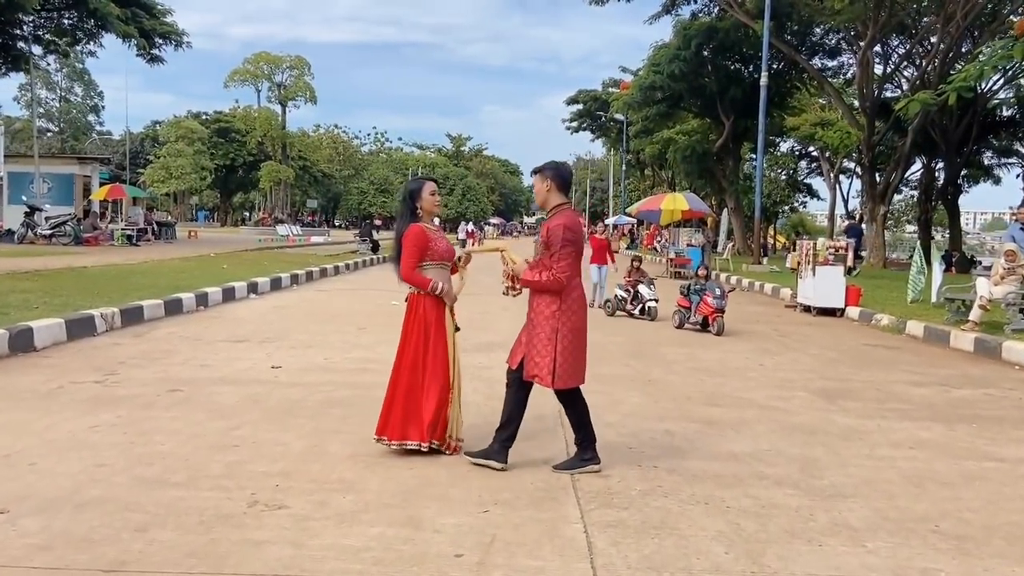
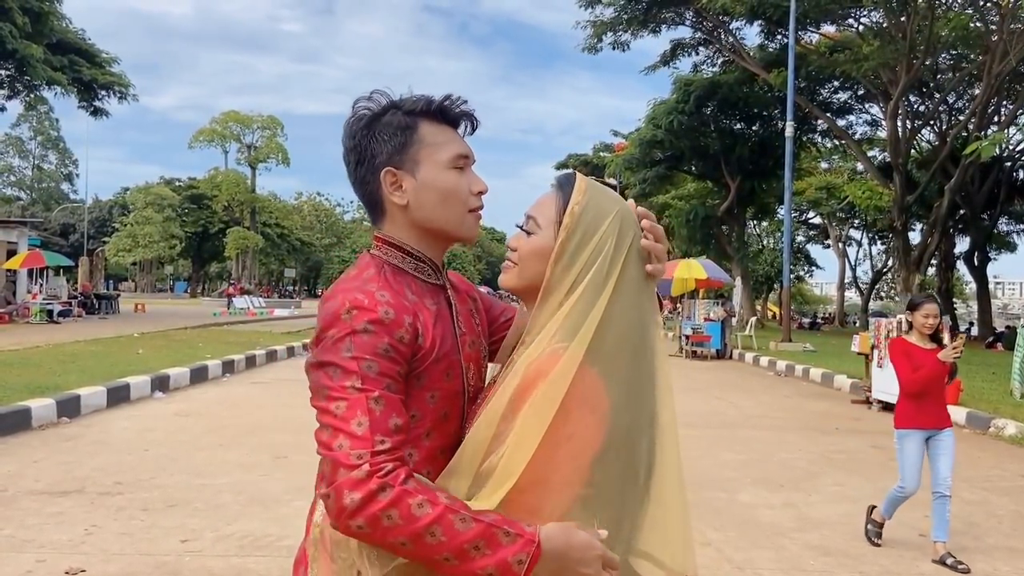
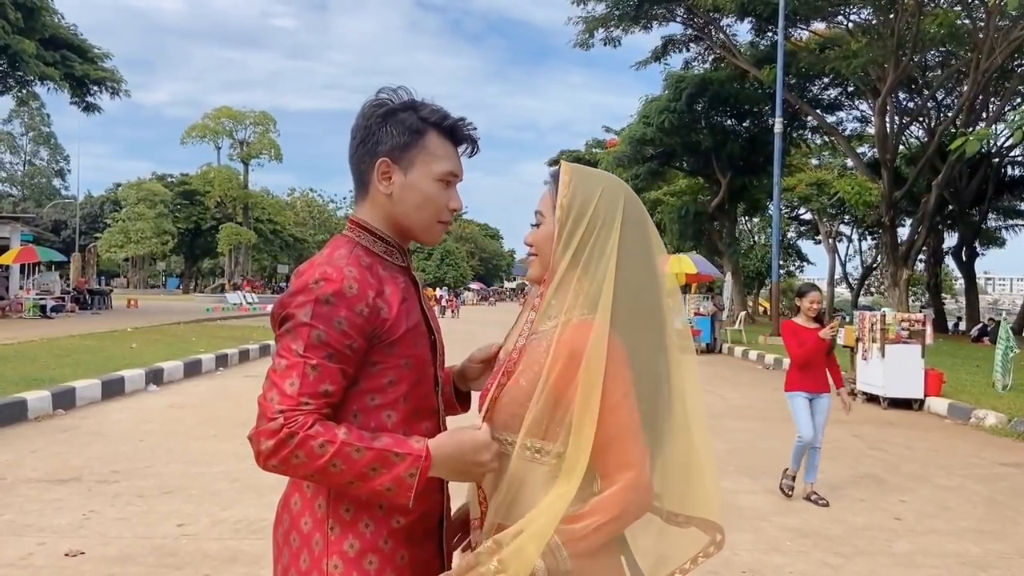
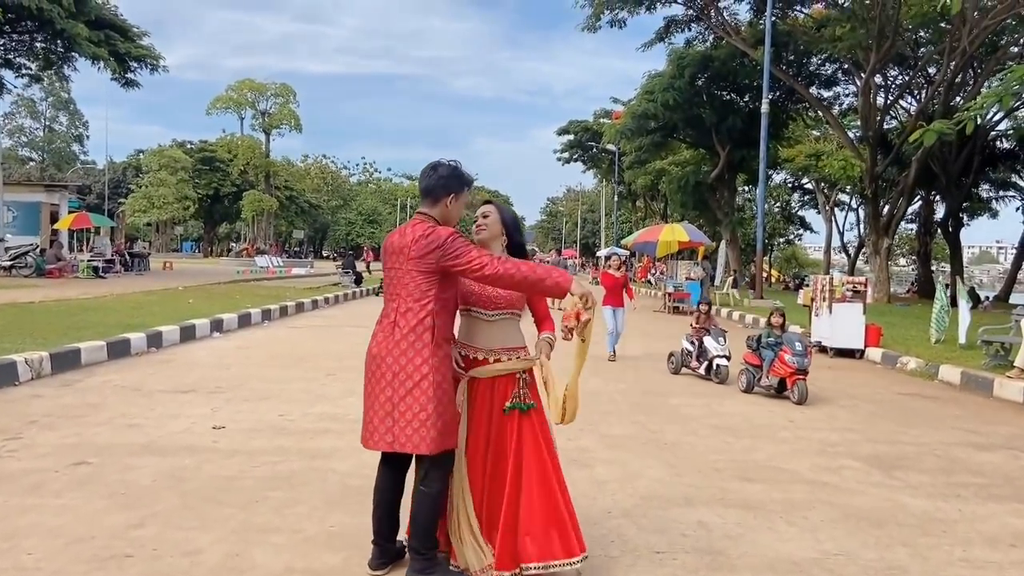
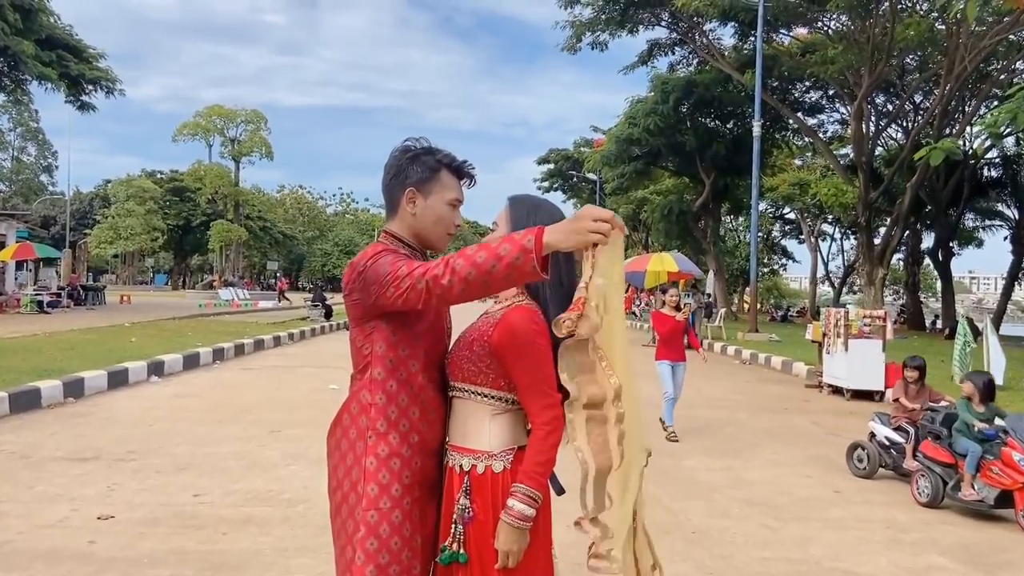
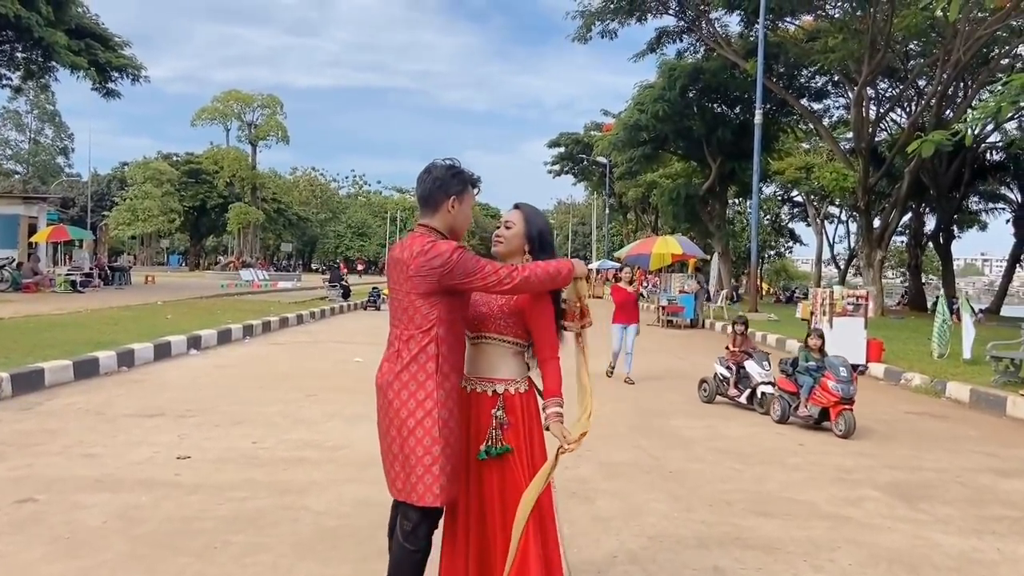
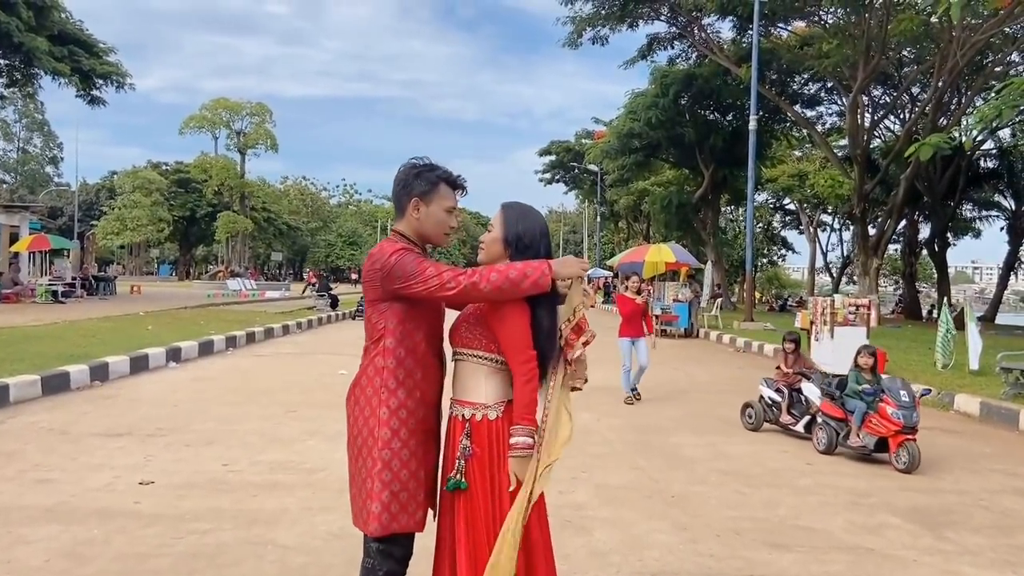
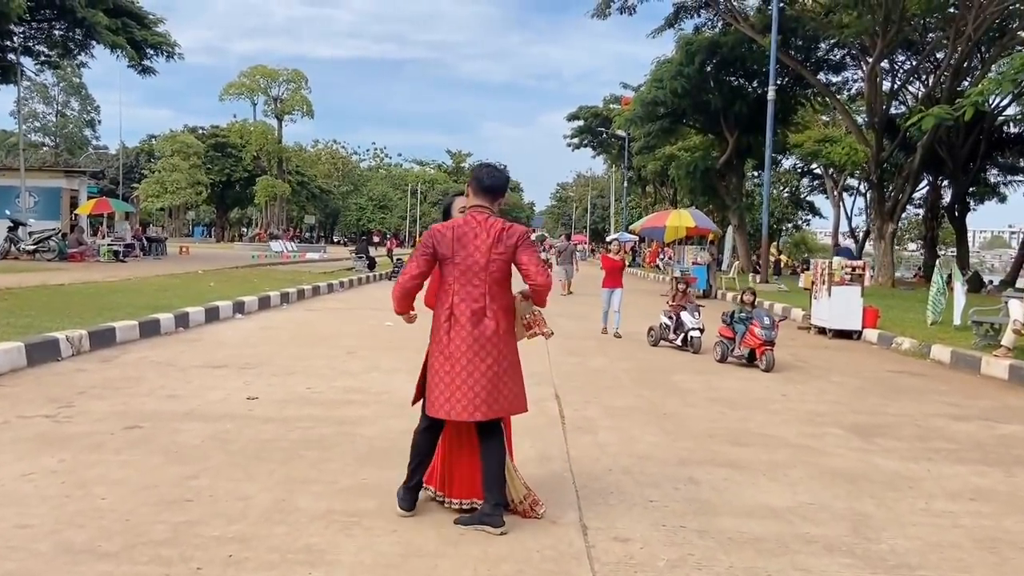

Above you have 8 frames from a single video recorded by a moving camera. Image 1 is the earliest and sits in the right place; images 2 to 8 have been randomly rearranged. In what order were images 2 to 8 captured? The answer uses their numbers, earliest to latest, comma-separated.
8, 4, 6, 7, 5, 3, 2
